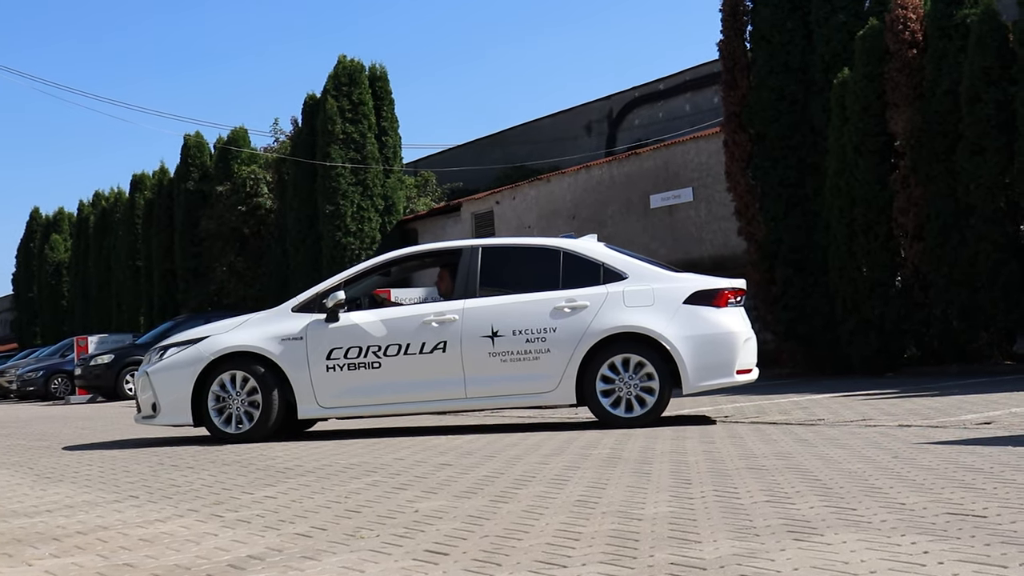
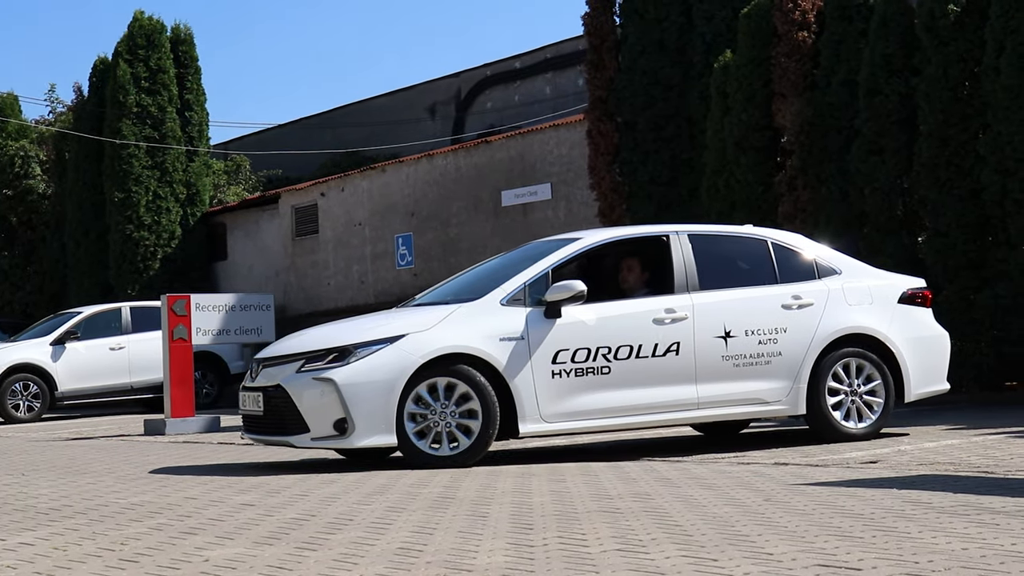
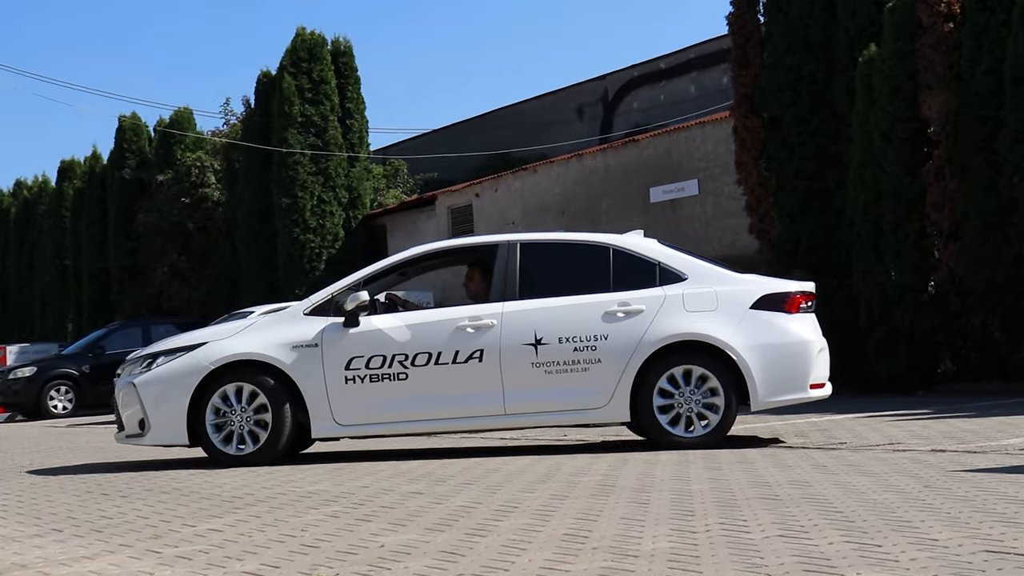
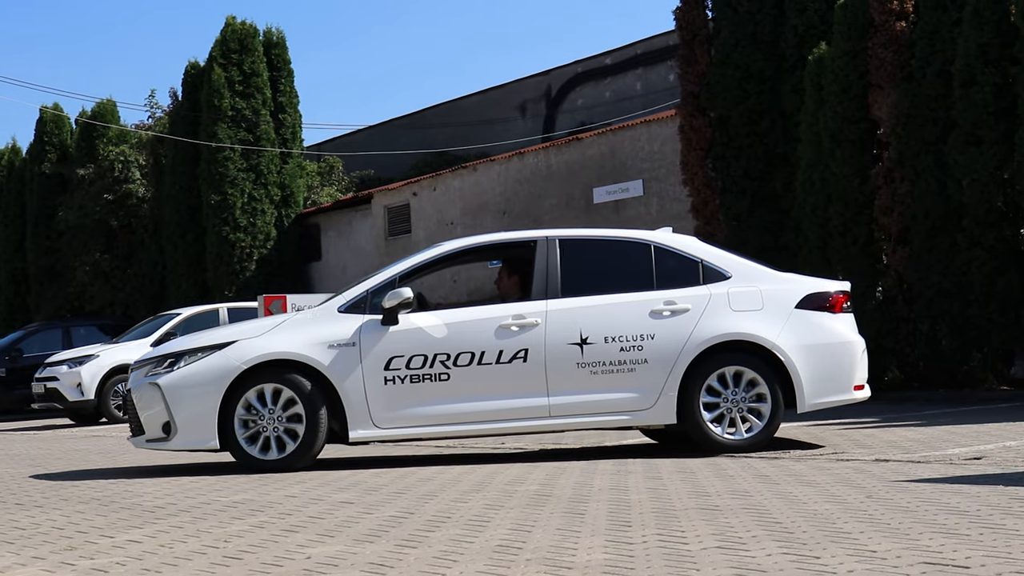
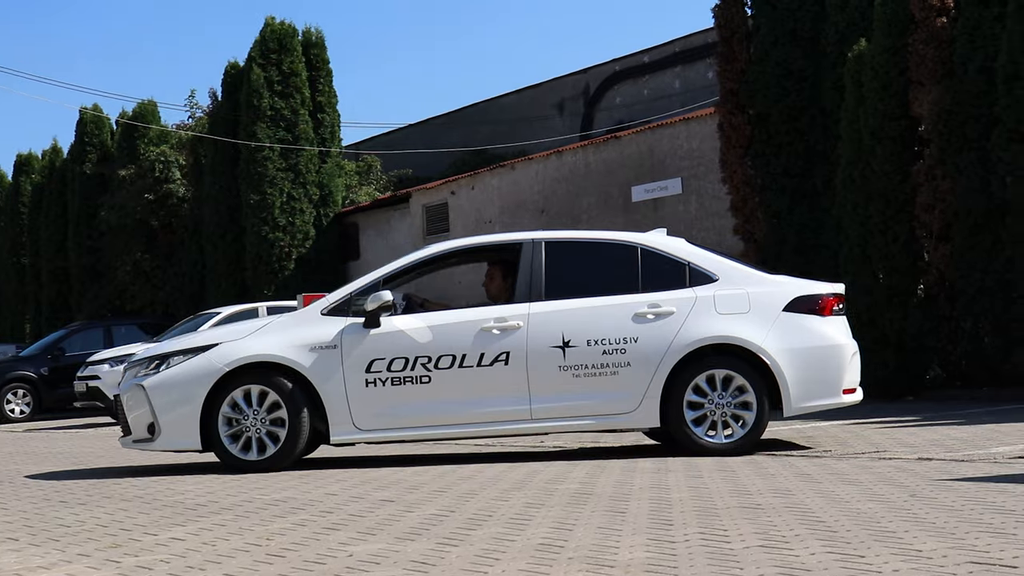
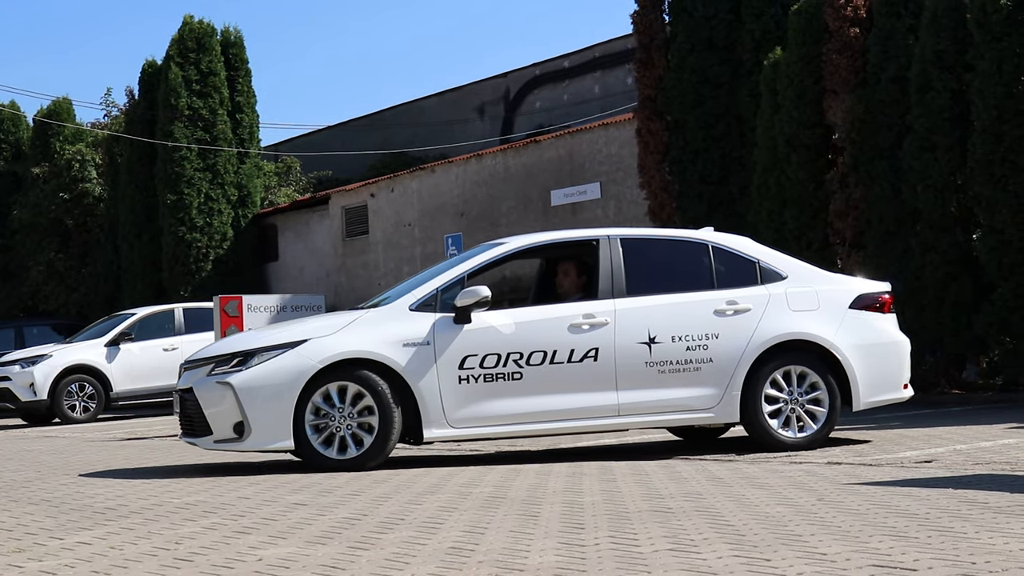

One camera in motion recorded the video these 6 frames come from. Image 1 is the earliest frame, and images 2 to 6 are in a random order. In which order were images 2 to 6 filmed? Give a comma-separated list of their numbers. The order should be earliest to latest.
3, 5, 4, 6, 2
